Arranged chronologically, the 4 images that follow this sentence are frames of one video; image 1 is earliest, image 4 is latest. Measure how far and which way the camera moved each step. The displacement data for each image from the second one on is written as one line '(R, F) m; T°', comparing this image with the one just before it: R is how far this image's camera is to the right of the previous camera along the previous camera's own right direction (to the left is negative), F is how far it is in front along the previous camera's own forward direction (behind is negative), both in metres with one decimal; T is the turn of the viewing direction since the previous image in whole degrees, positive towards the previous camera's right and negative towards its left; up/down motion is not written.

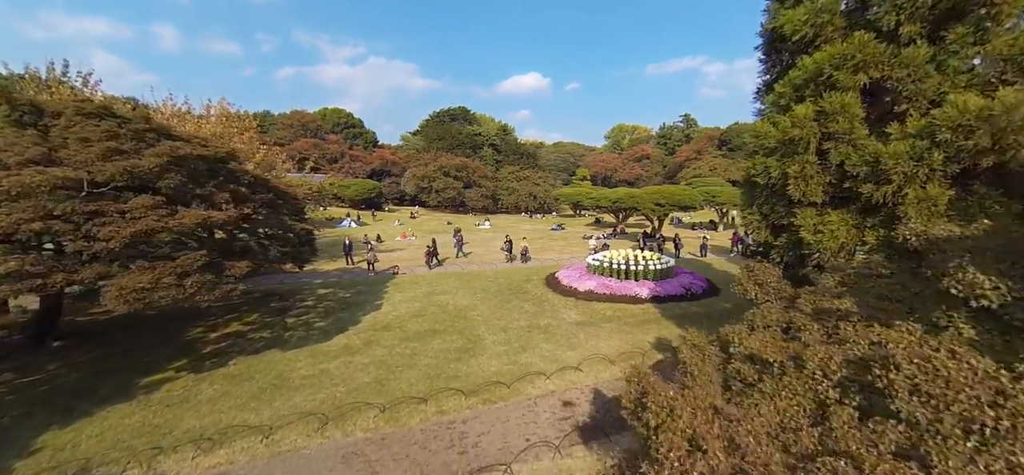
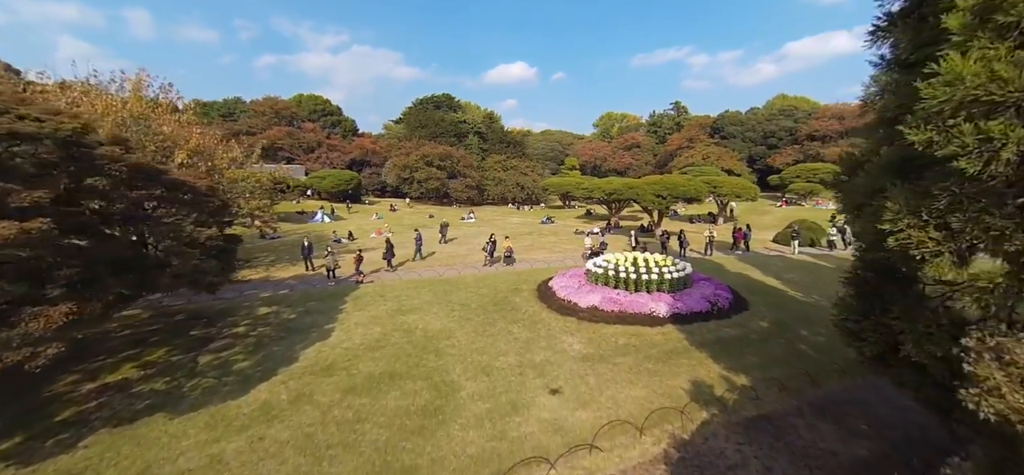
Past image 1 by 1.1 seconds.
(0.0, +2.9) m; +2°
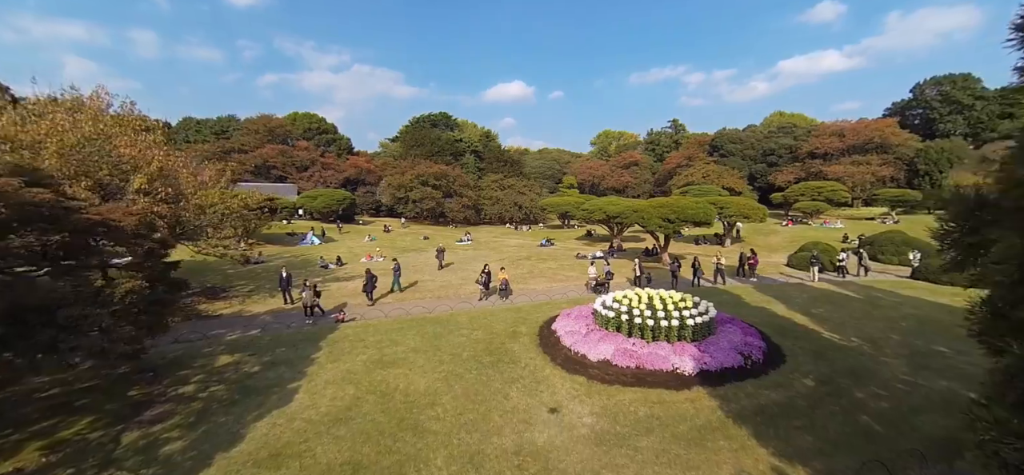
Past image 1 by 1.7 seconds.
(0.0, +1.6) m; 0°
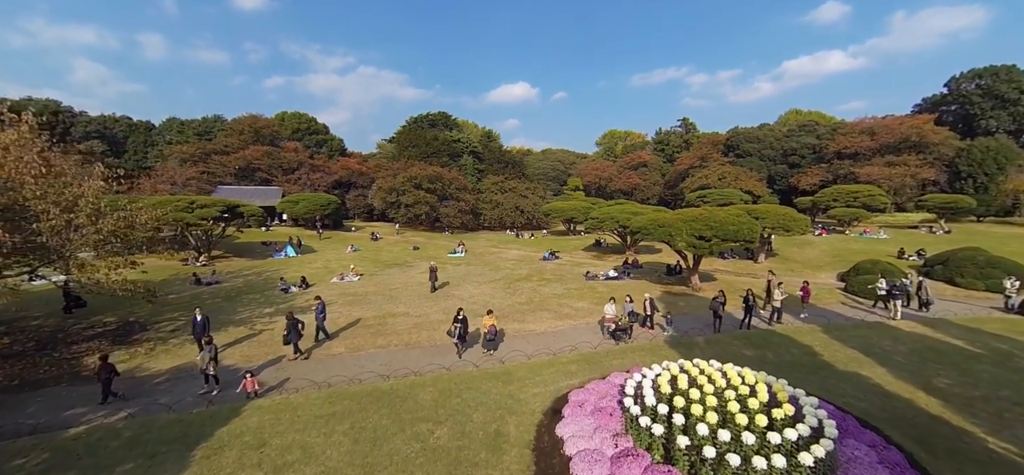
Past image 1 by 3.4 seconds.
(+0.4, +4.6) m; -1°
